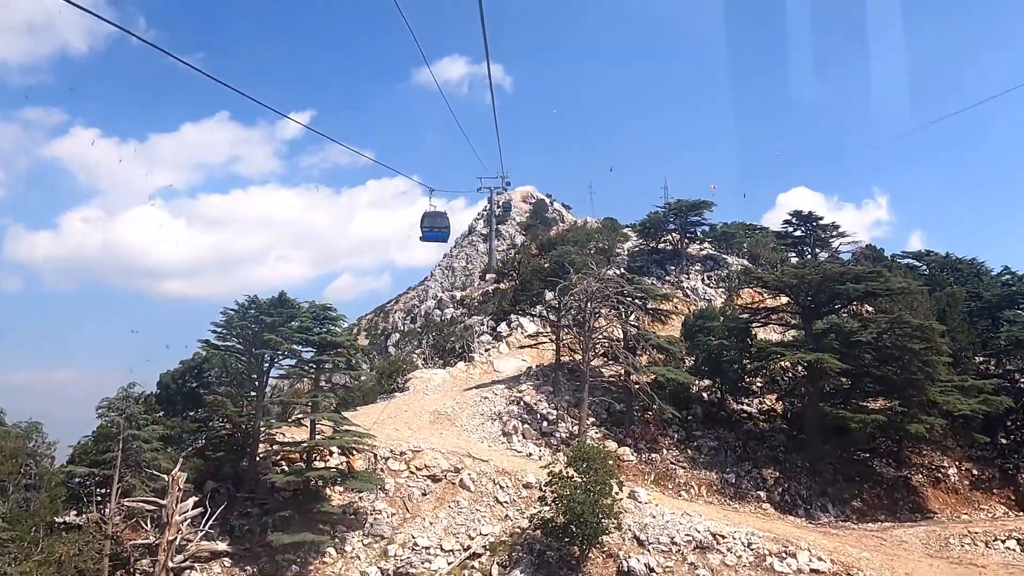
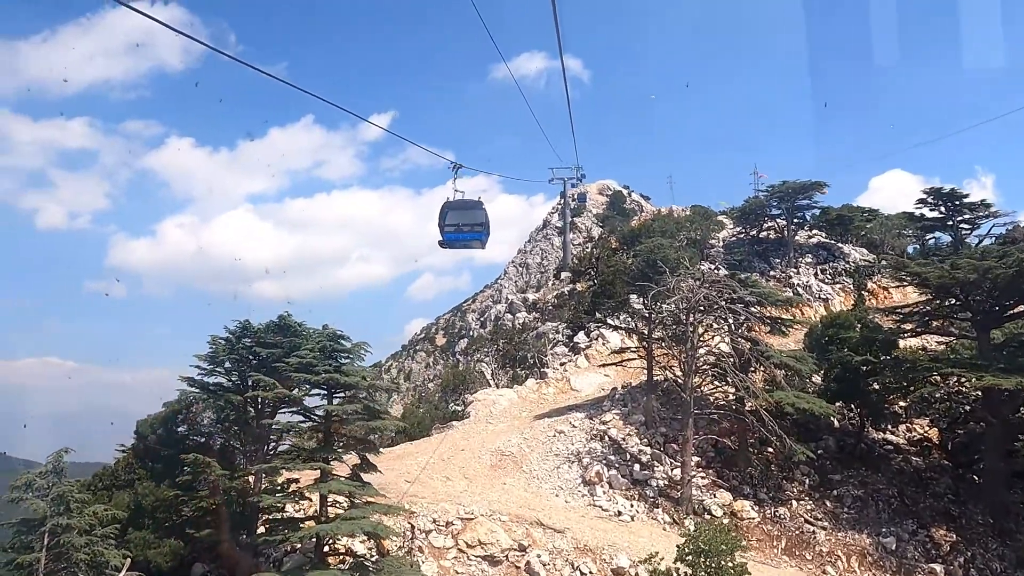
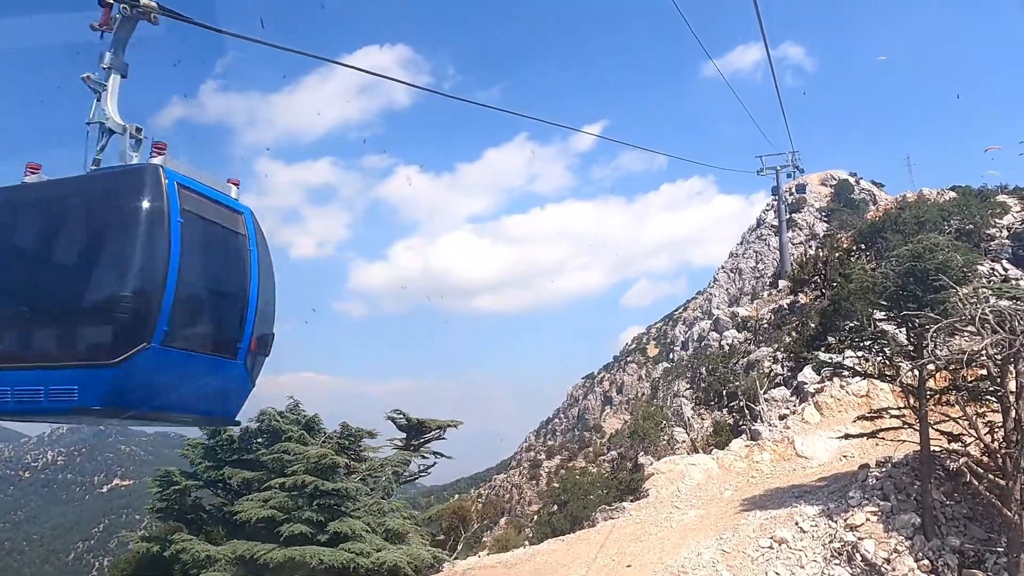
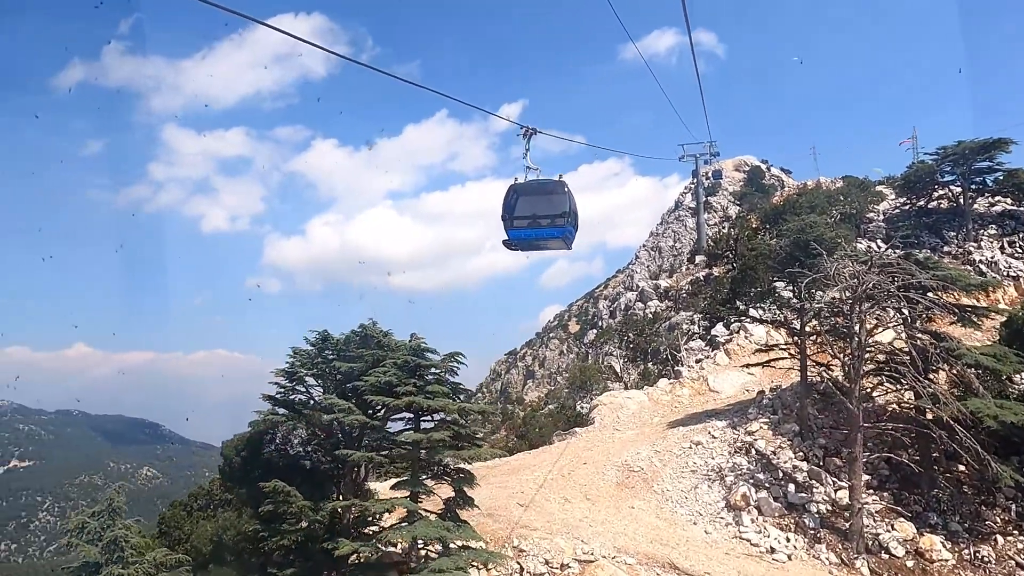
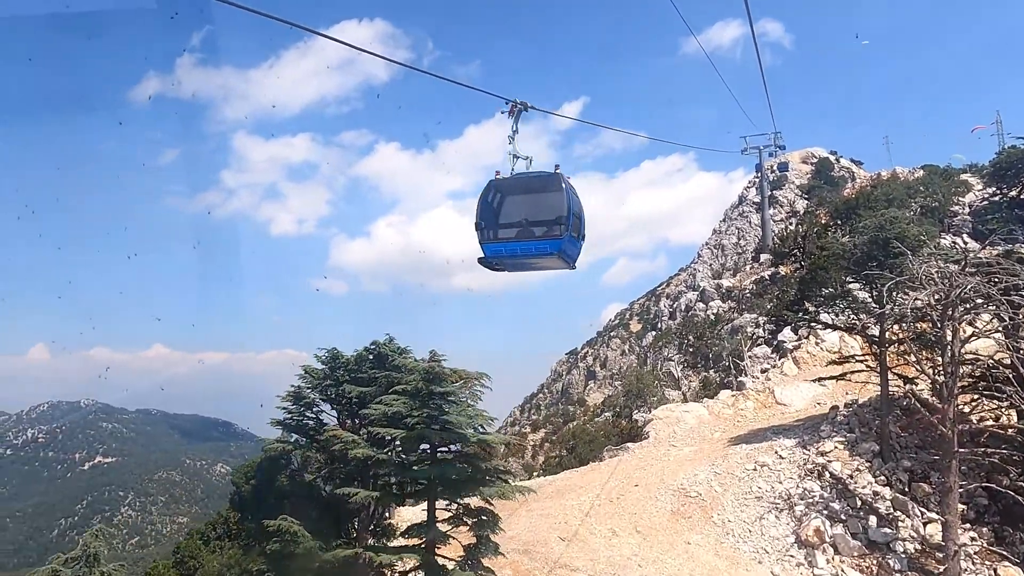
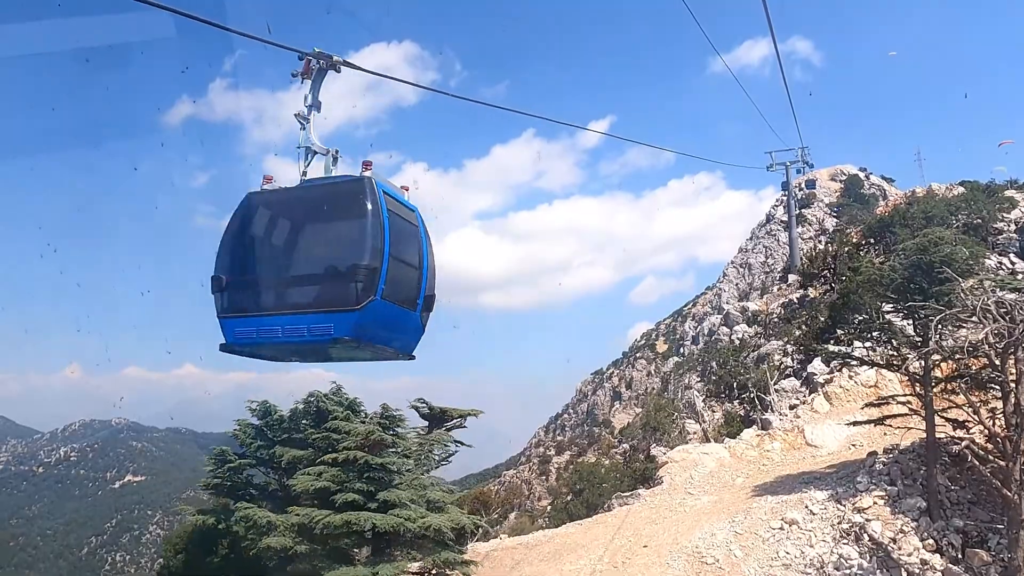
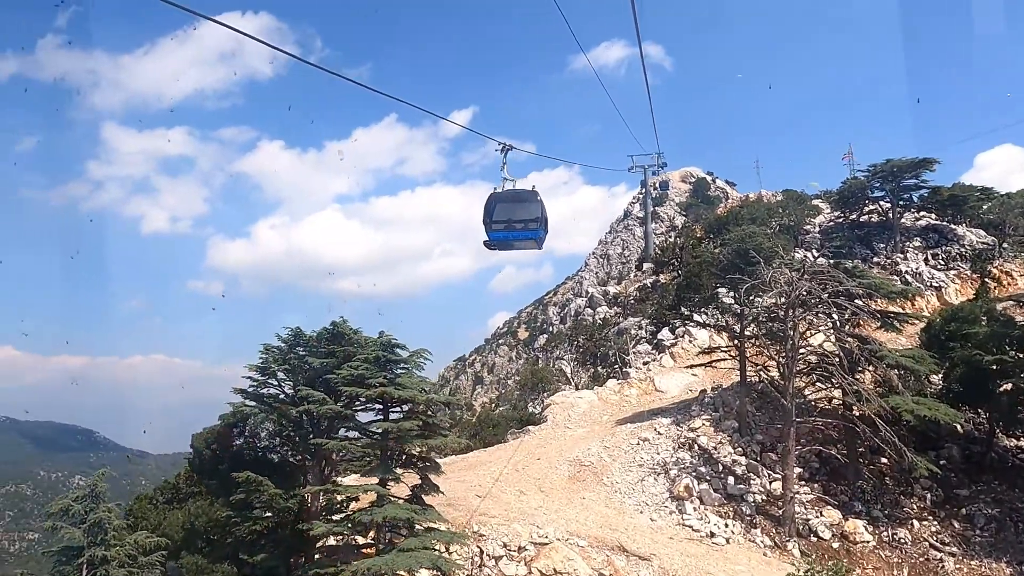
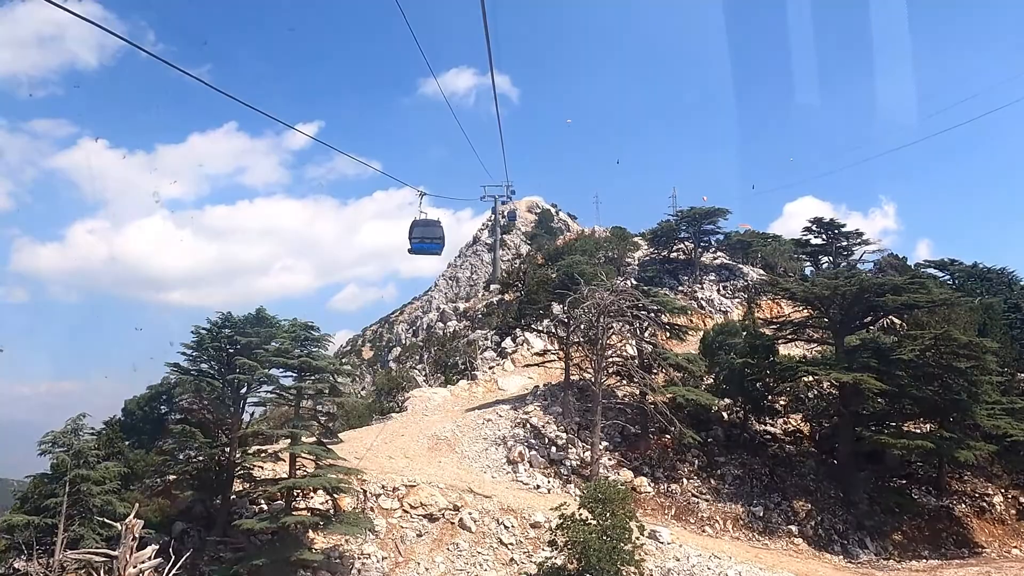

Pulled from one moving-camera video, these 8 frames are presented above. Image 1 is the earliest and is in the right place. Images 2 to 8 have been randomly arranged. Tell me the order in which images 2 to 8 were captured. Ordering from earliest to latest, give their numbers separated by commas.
8, 2, 7, 4, 5, 6, 3
